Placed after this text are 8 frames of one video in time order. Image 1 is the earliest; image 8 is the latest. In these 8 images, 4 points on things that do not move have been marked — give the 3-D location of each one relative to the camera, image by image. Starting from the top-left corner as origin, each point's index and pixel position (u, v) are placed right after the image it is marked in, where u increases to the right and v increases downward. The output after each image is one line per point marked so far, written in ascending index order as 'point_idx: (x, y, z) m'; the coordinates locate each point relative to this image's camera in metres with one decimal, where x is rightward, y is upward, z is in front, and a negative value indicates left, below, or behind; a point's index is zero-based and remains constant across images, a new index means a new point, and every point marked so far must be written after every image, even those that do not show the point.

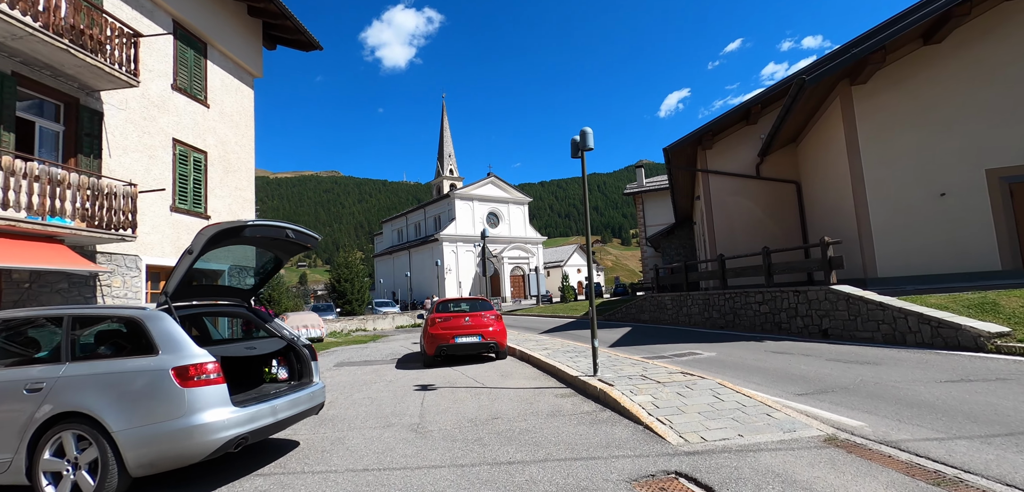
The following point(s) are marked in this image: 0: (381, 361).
0: (-3.3, -2.9, +11.5) m
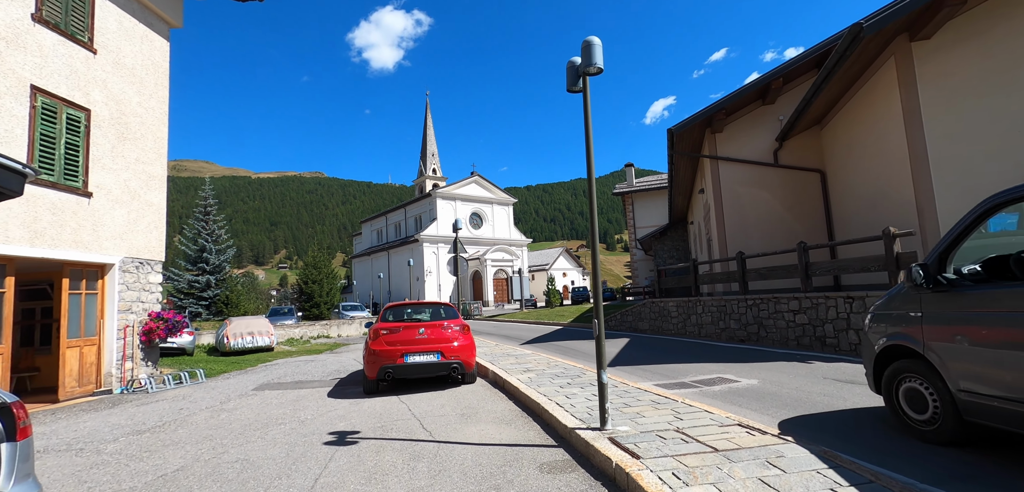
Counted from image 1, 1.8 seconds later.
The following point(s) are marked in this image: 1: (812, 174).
0: (-3.8, -2.7, +9.0) m
1: (+8.6, +2.1, +13.3) m
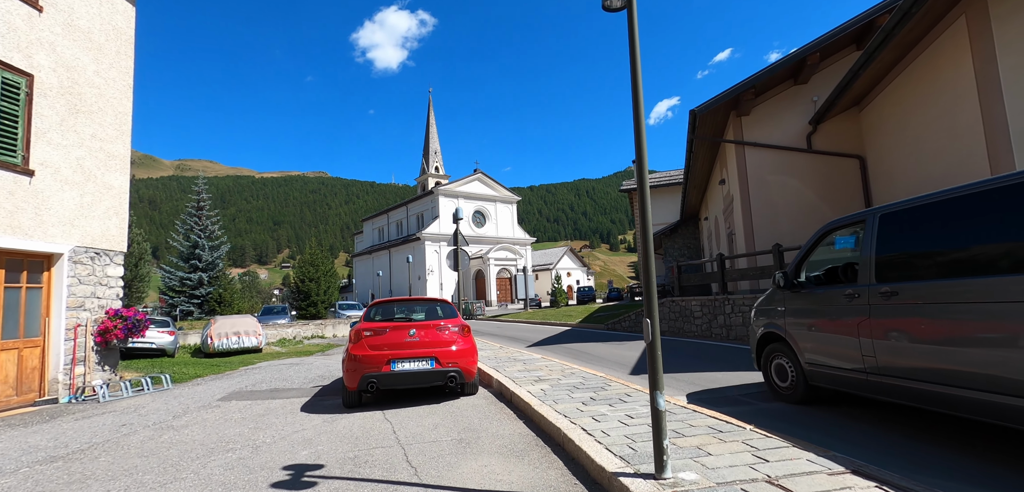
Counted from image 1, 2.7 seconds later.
0: (-3.7, -2.5, +7.8) m
1: (+8.8, +2.2, +12.0) m
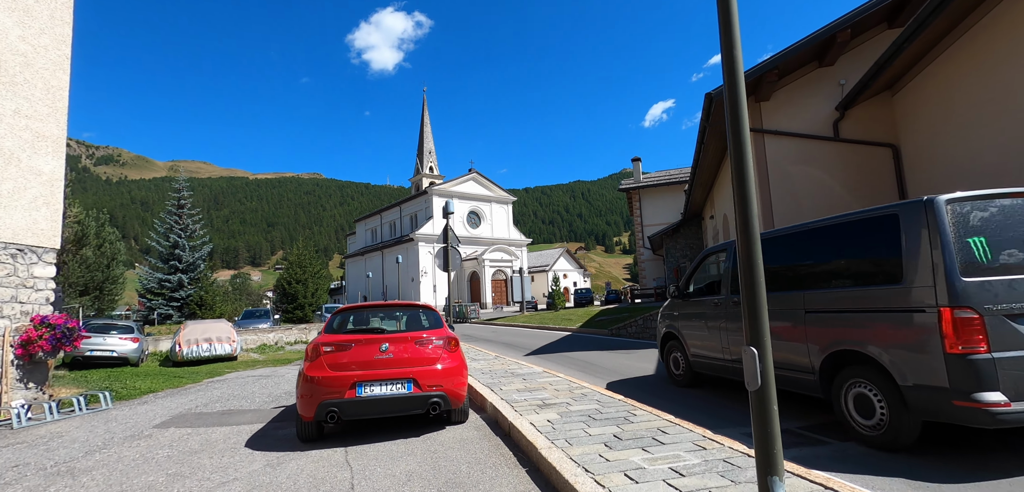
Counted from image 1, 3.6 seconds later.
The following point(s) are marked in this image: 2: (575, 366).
0: (-3.7, -2.4, +6.5) m
1: (+8.7, +2.3, +10.9) m
2: (+1.3, -2.5, +9.6) m
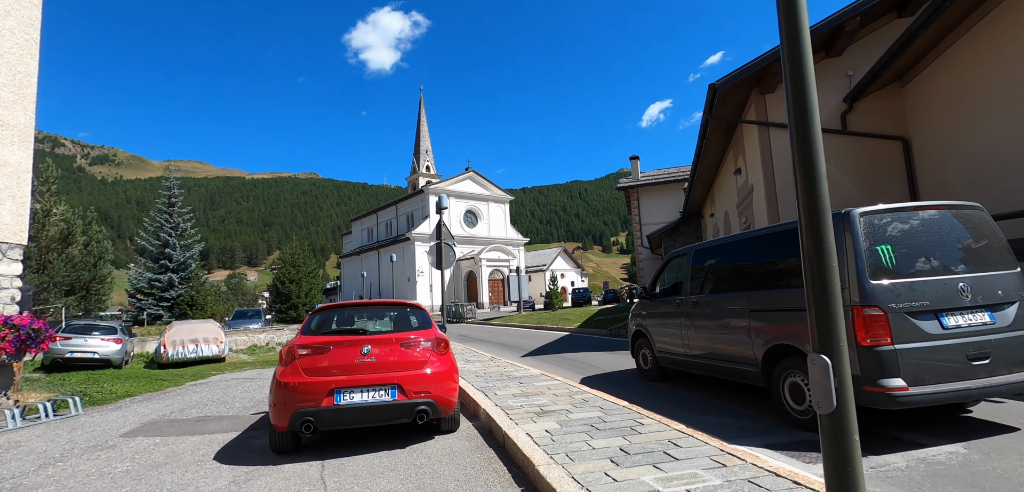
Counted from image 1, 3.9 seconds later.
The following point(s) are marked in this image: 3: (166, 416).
0: (-3.8, -2.3, +6.0) m
1: (+8.6, +2.4, +10.5) m
2: (+1.2, -2.4, +9.2) m
3: (-5.0, -2.5, +6.7) m
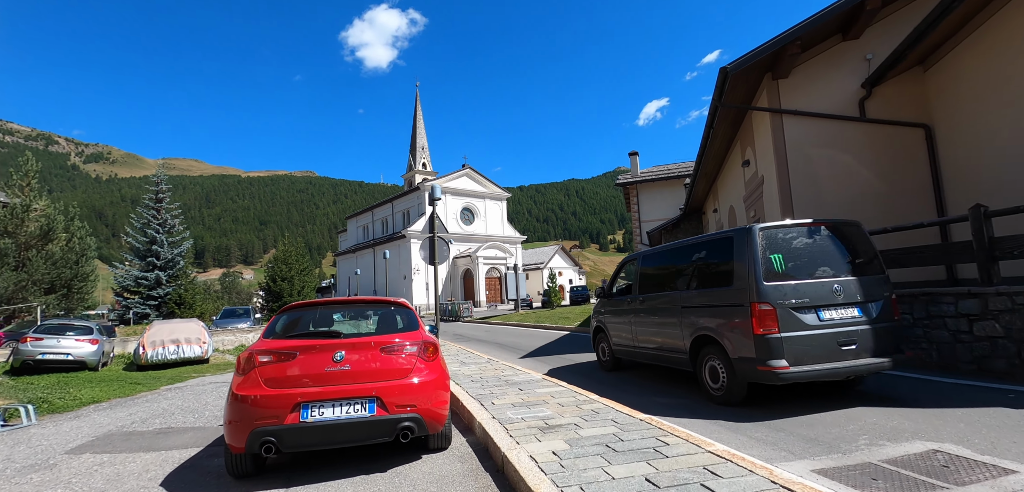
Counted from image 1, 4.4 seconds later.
0: (-3.8, -2.2, +5.3) m
1: (+8.6, +2.5, +9.9) m
2: (+1.2, -2.3, +8.5) m
3: (-5.0, -2.3, +6.0) m
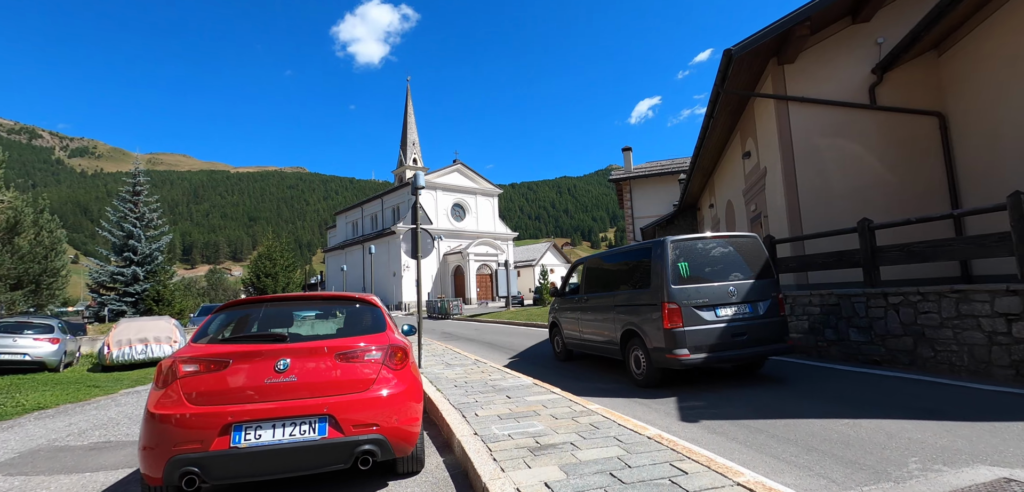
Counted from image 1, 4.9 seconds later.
0: (-3.9, -2.1, +4.6) m
1: (+8.4, +2.6, +9.4) m
2: (+1.0, -2.2, +7.9) m
3: (-5.1, -2.2, +5.3) m
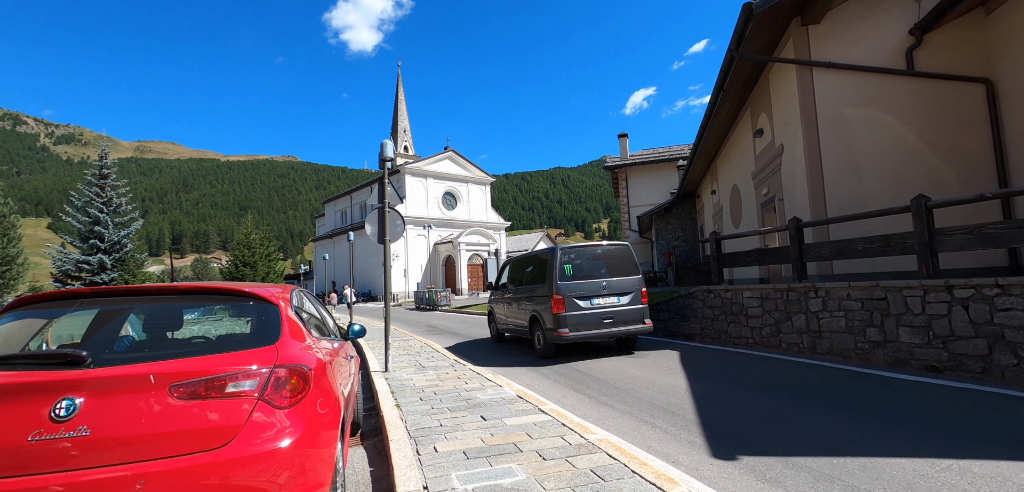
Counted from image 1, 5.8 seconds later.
0: (-4.1, -1.9, +3.4) m
1: (+8.1, +2.9, +8.2) m
2: (+0.7, -1.9, +6.7) m
3: (-5.3, -2.0, +4.0) m
